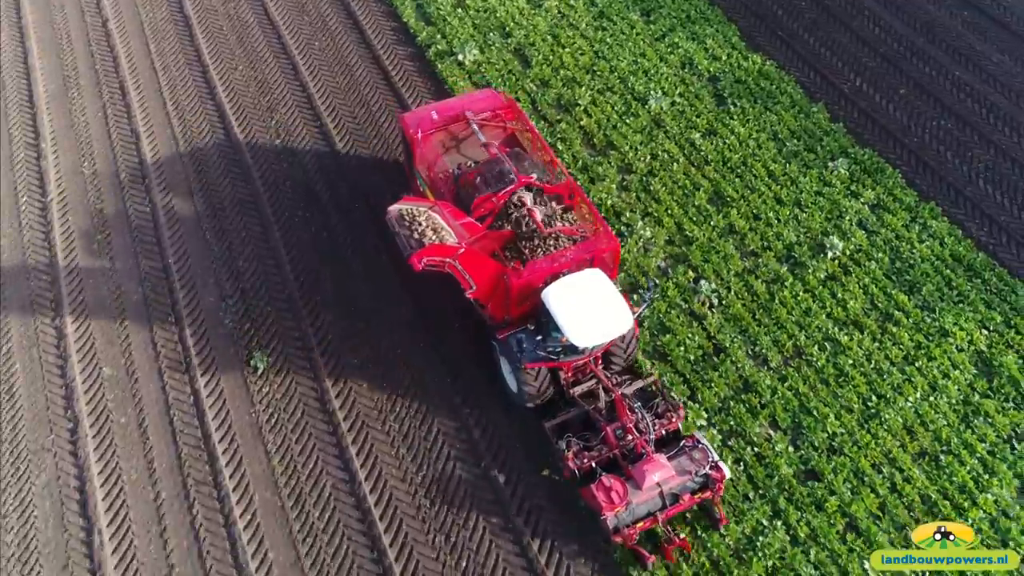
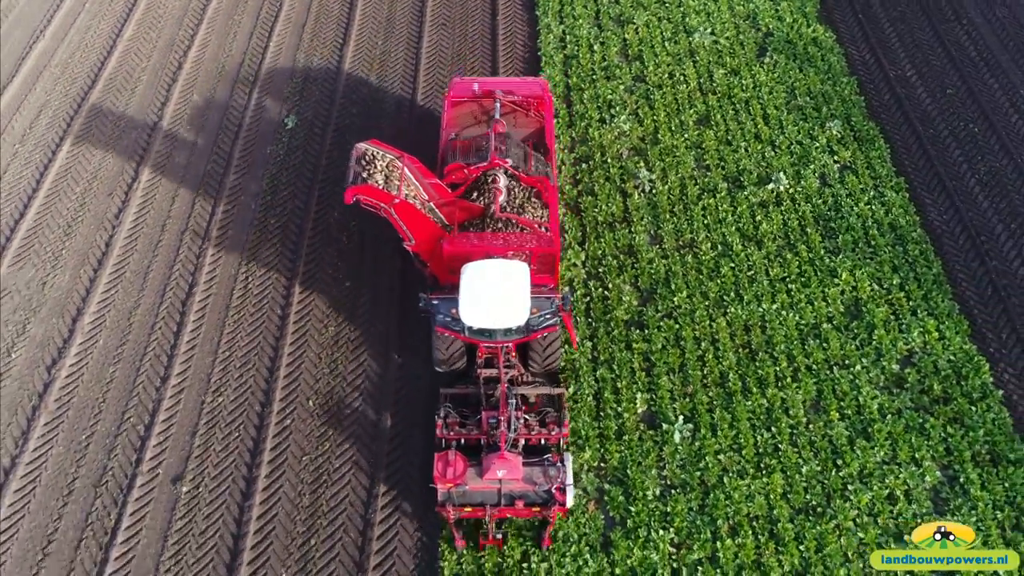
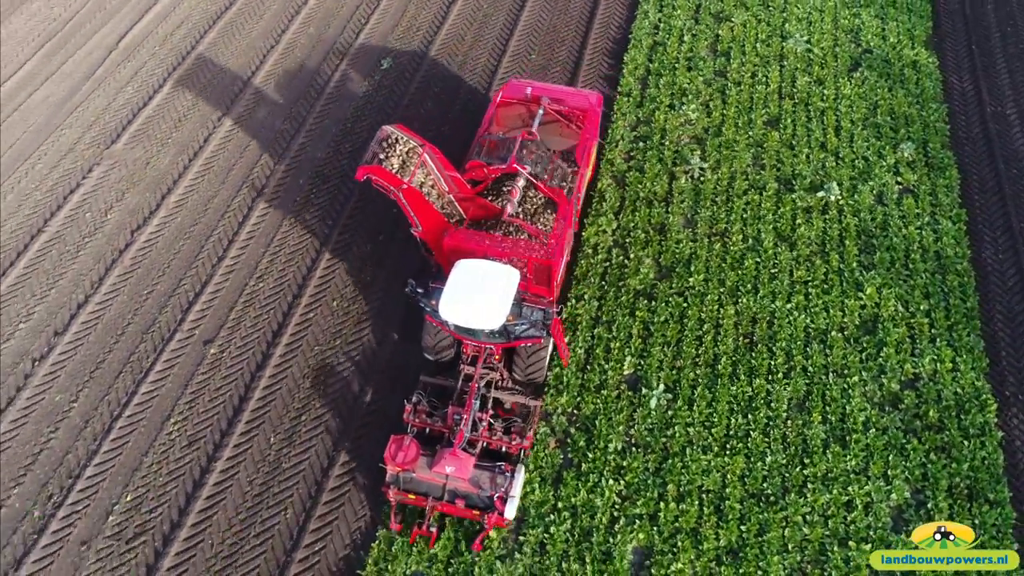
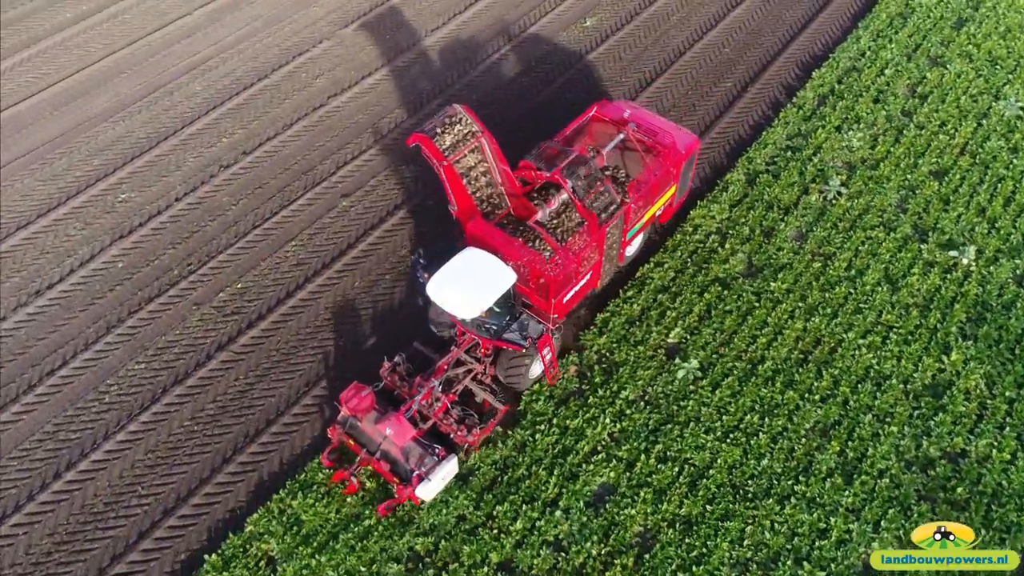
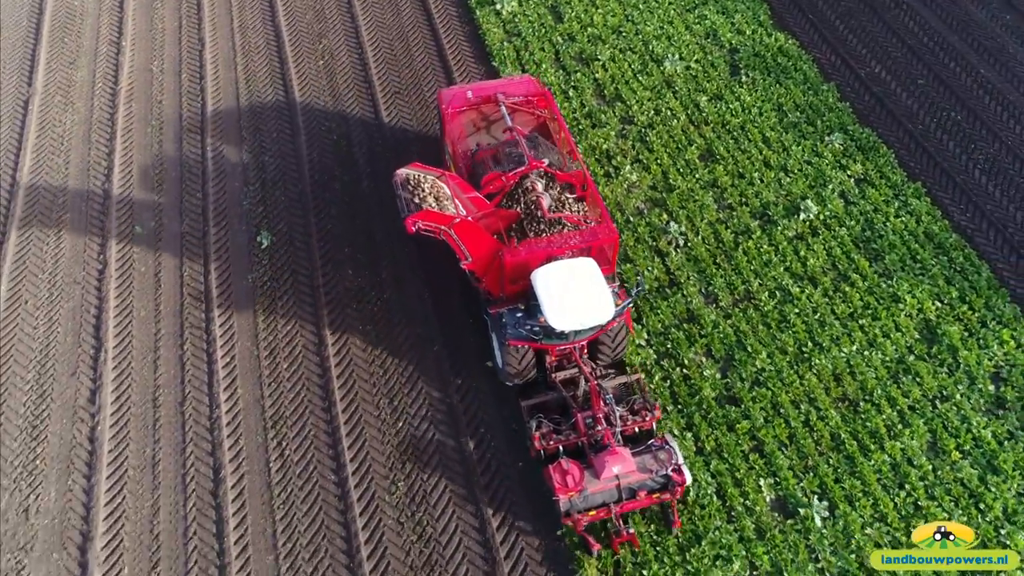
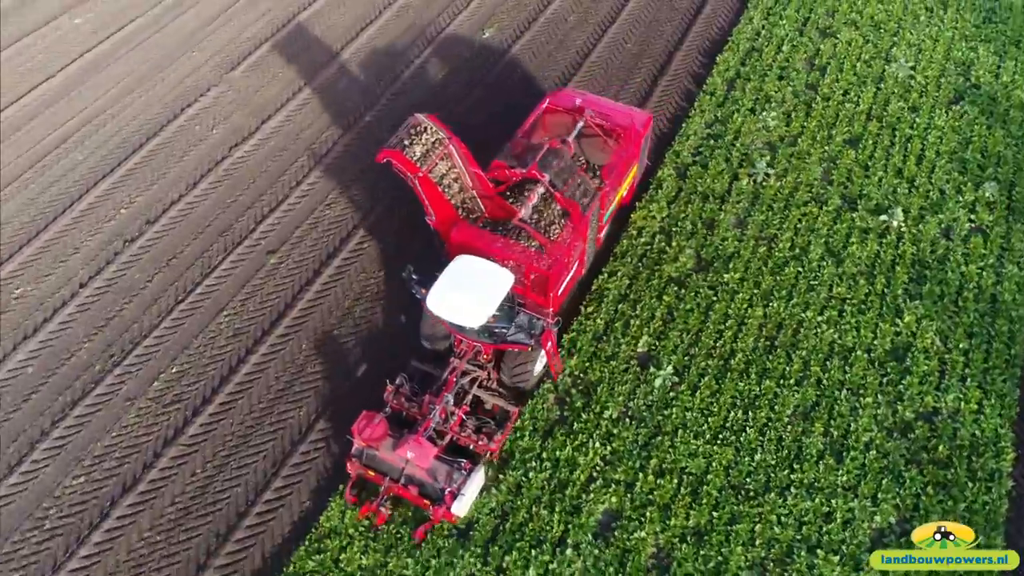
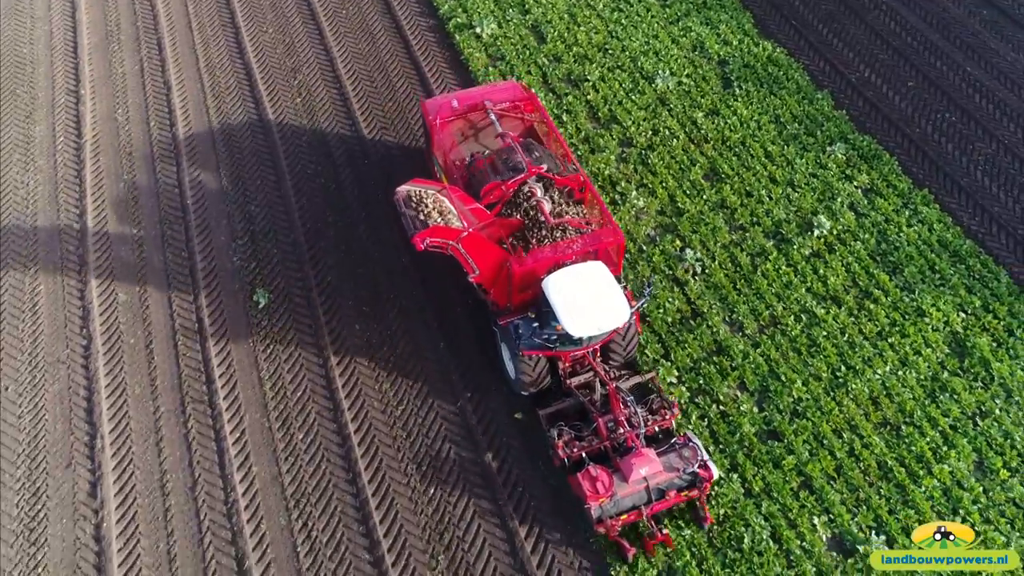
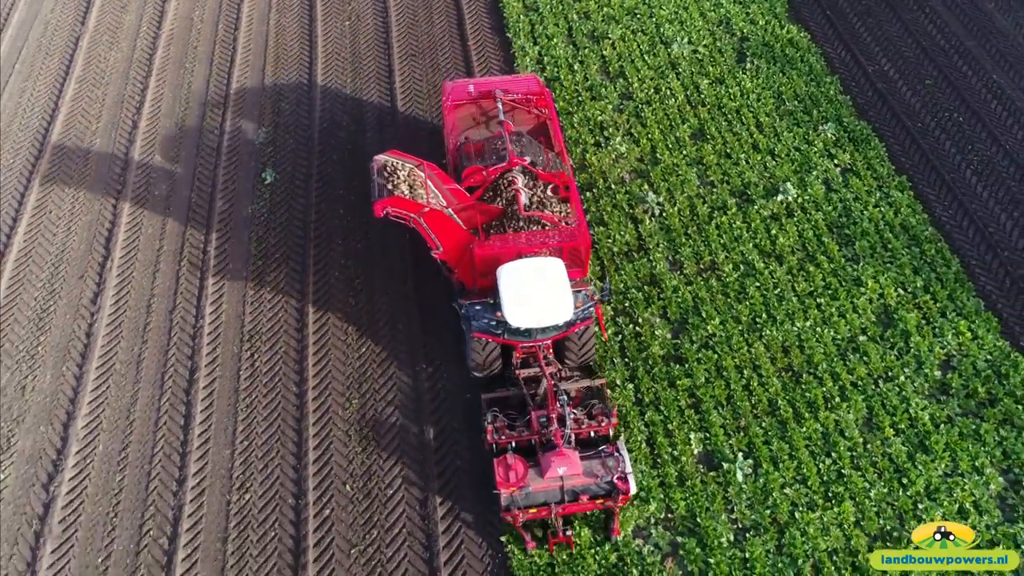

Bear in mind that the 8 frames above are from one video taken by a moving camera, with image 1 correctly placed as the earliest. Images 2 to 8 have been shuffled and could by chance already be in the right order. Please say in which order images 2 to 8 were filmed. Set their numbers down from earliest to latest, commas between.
7, 5, 8, 2, 3, 6, 4
